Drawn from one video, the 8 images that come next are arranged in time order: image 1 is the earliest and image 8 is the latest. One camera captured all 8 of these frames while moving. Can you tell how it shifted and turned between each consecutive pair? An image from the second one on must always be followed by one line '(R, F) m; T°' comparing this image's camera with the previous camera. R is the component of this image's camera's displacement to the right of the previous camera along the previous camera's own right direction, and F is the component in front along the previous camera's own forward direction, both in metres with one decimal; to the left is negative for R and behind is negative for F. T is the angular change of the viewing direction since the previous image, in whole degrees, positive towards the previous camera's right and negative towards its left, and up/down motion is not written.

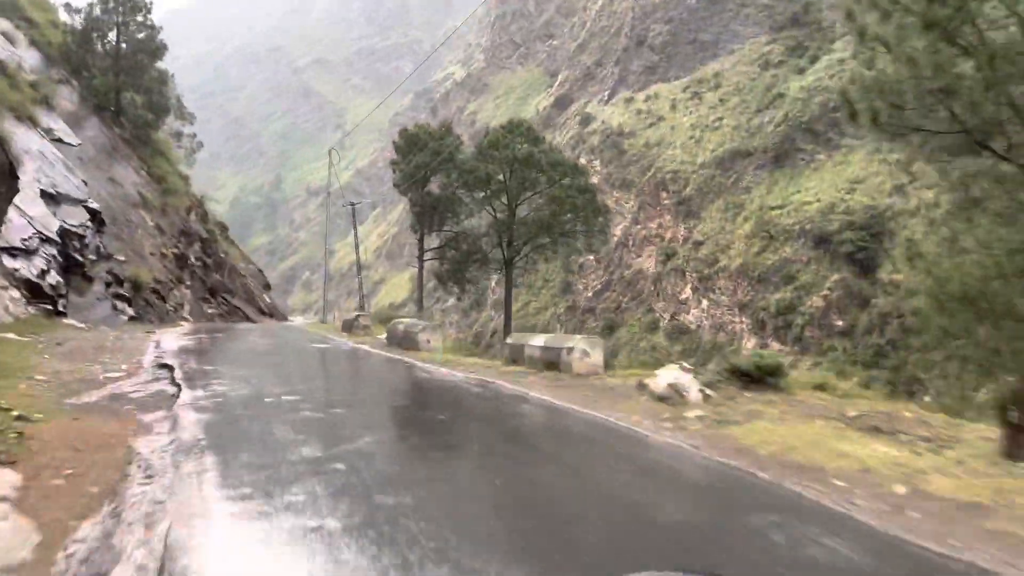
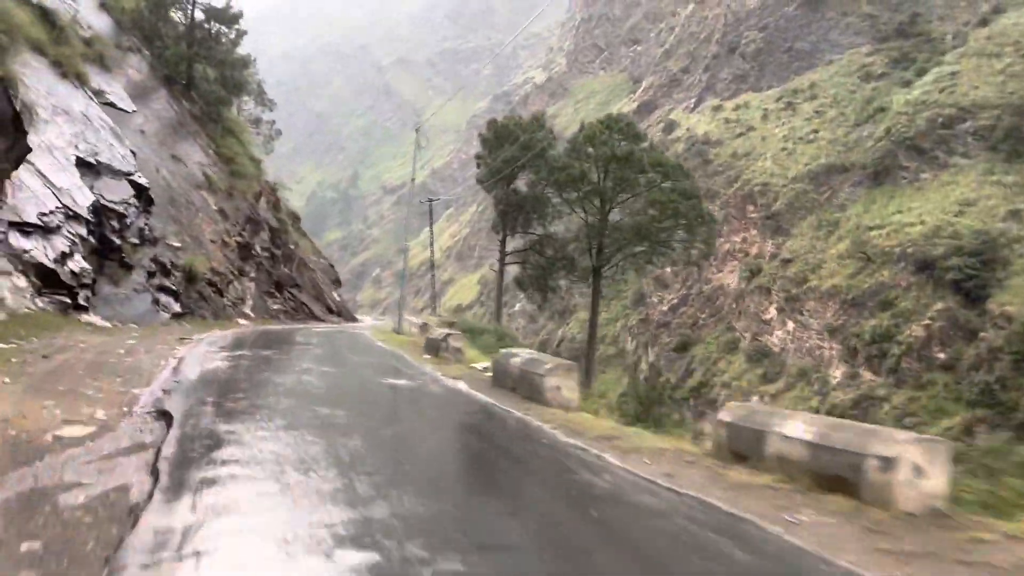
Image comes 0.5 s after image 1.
(-0.3, +0.9) m; -5°
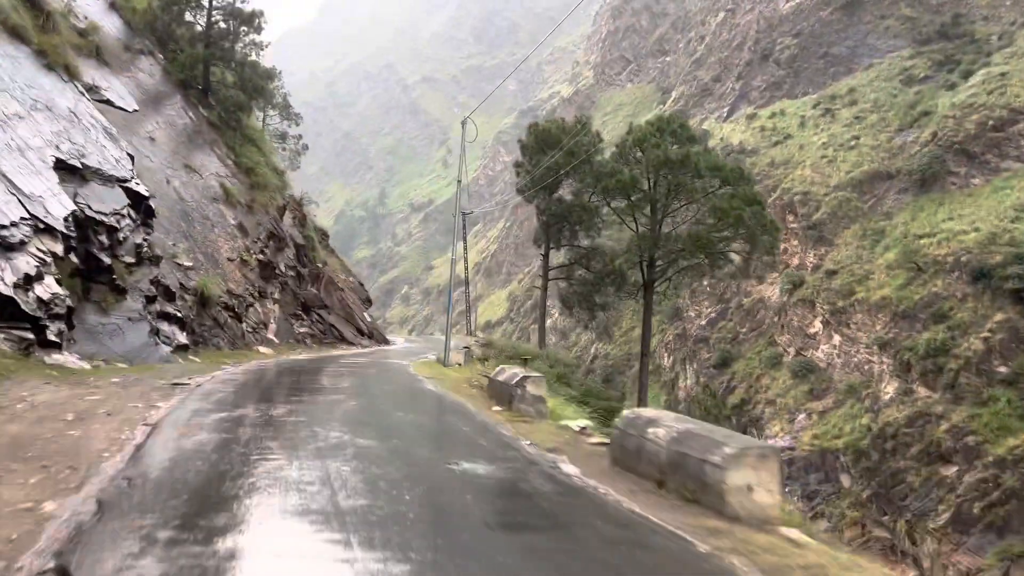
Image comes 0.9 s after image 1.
(-0.2, +0.8) m; -2°
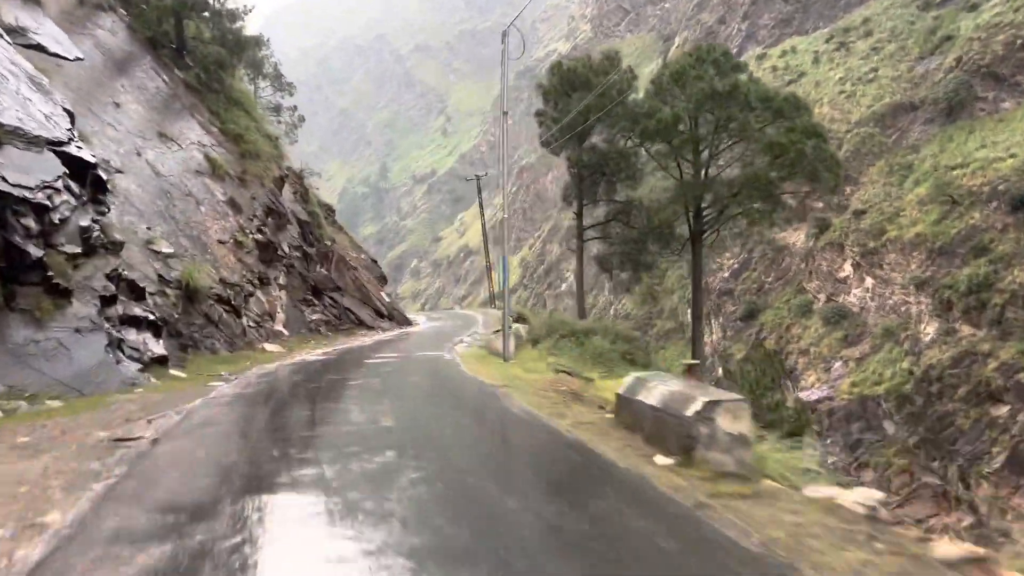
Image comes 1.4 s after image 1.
(-0.2, +0.9) m; -1°
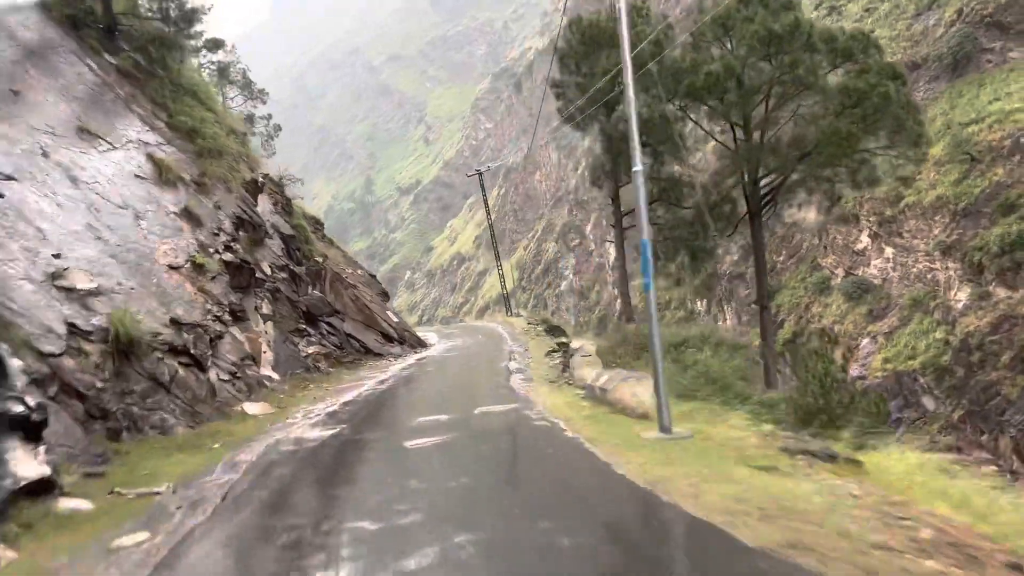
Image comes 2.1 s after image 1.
(-0.3, +1.3) m; 0°
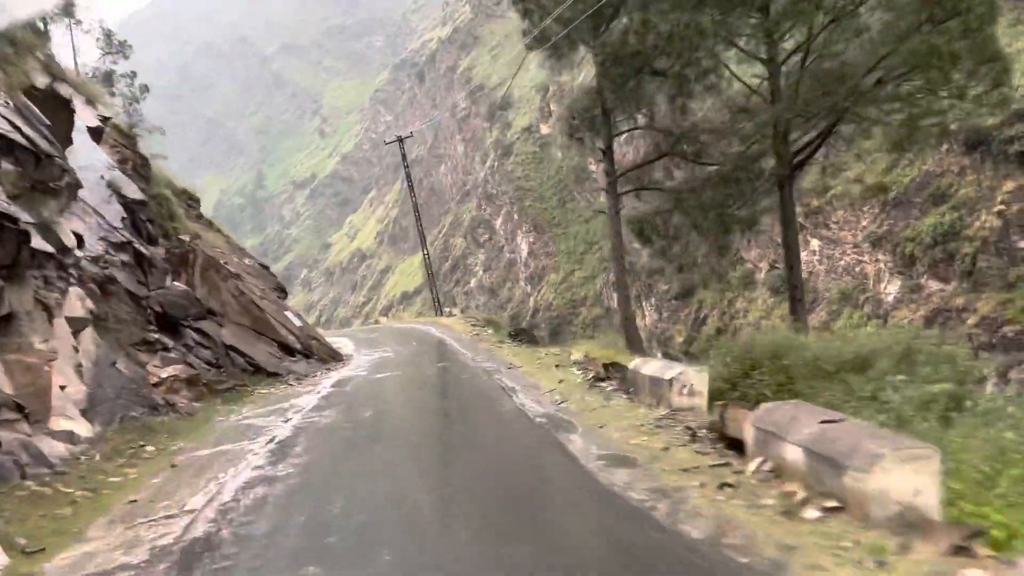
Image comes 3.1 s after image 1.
(-0.3, +1.9) m; +7°
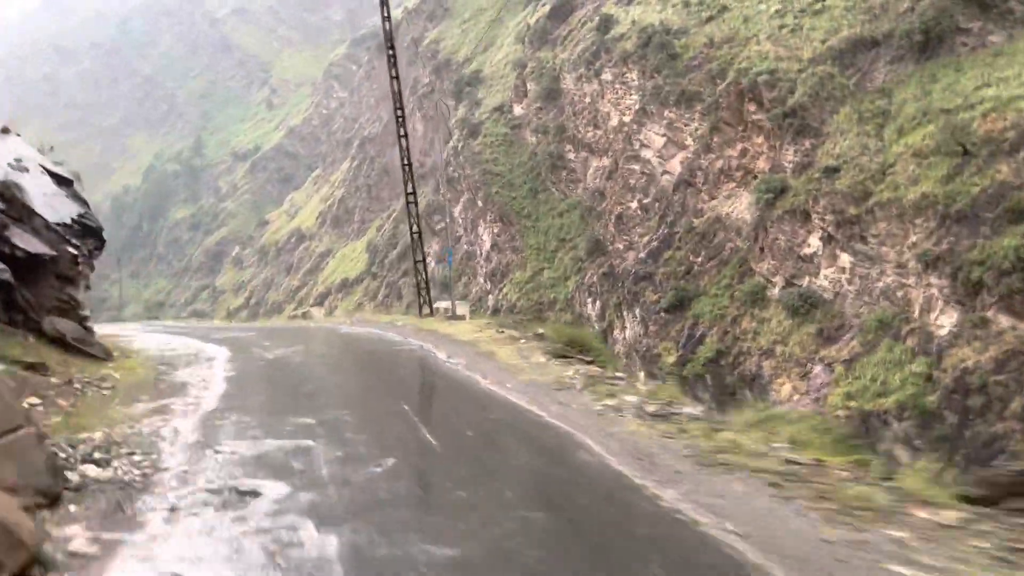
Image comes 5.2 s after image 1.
(-0.7, +4.3) m; +4°
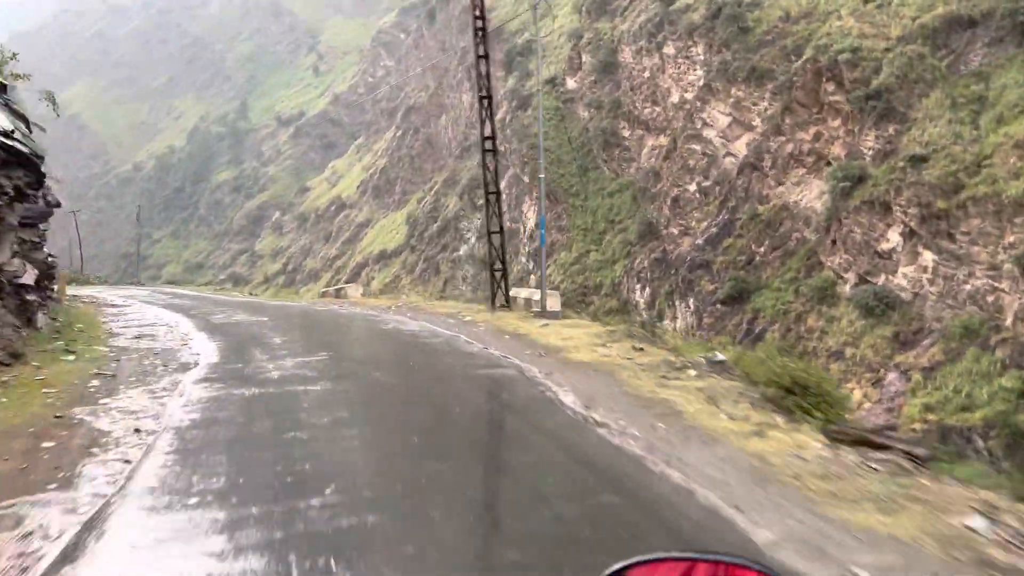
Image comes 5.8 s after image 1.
(-0.3, +1.3) m; -2°
